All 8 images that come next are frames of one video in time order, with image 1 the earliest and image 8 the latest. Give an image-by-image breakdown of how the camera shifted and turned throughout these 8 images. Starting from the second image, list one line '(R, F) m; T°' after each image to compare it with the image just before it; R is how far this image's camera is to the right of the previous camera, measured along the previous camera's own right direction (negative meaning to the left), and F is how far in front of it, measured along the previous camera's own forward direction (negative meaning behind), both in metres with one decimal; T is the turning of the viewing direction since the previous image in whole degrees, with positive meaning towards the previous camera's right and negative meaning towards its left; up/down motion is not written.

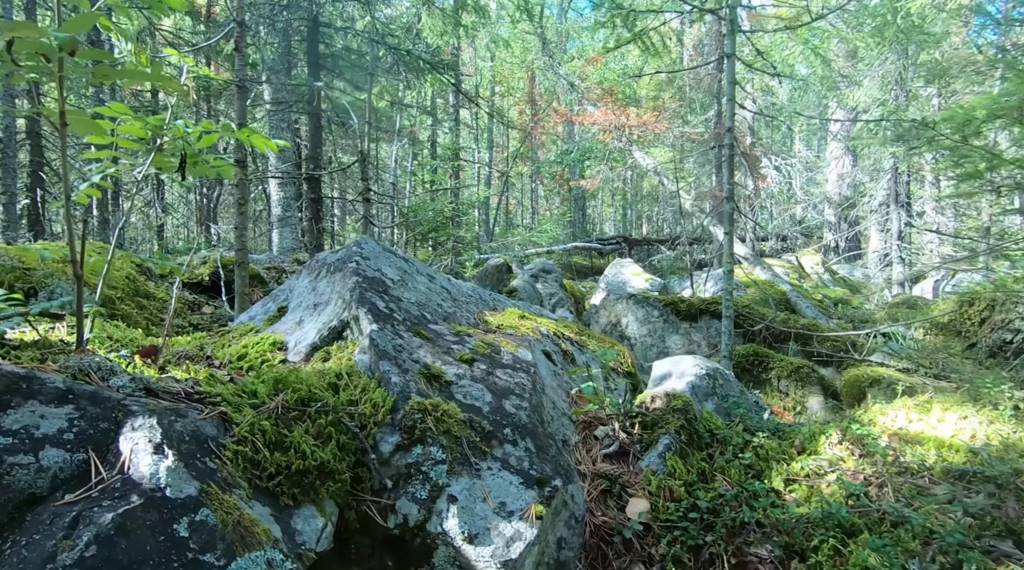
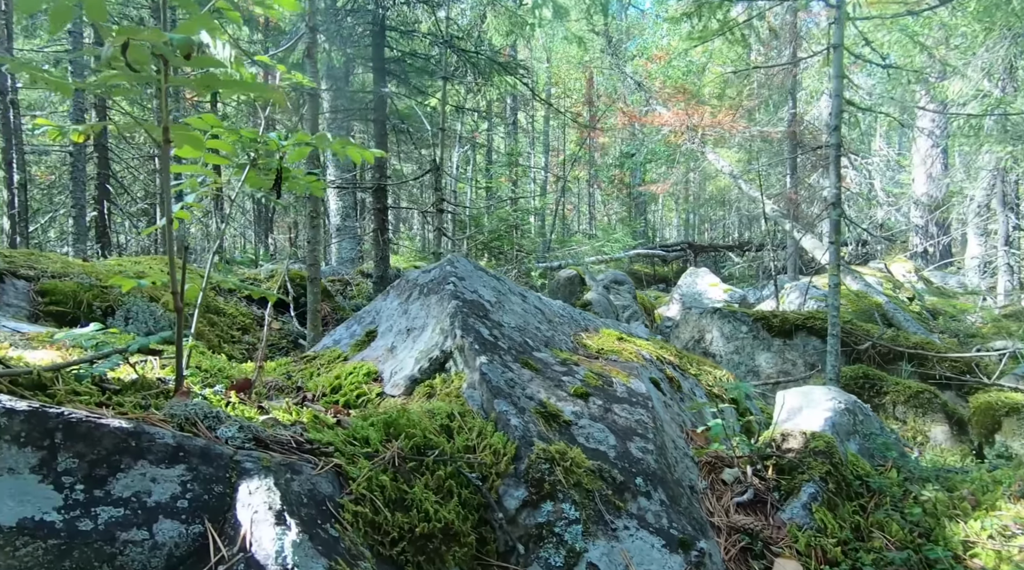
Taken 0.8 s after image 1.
(-0.2, +0.2) m; -3°
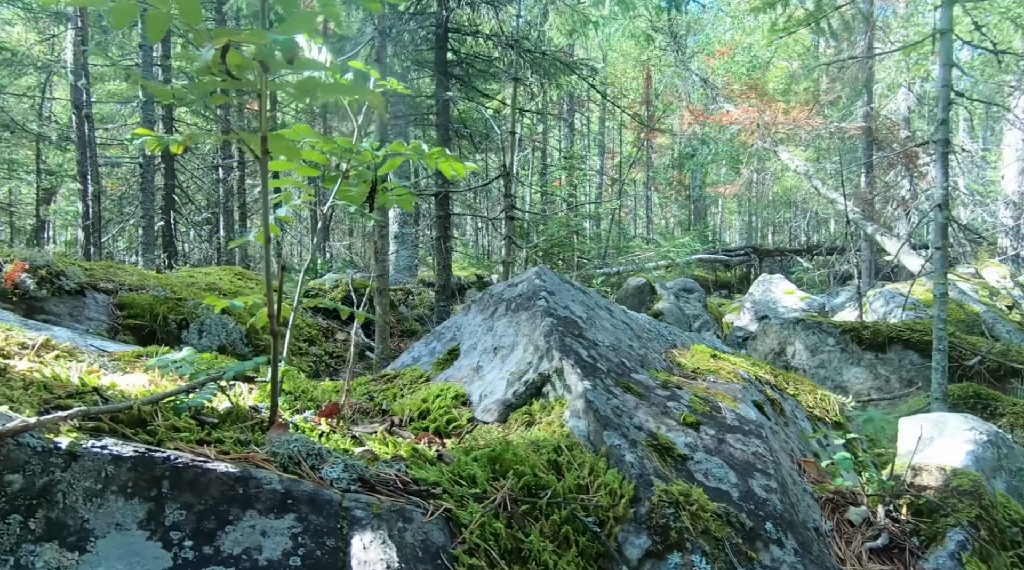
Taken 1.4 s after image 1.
(-0.2, +0.2) m; -3°
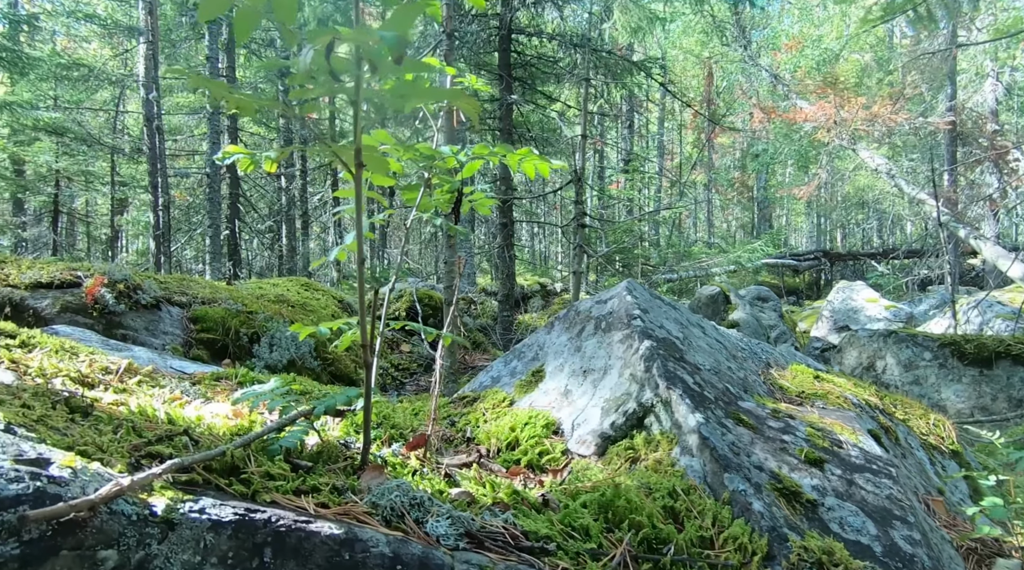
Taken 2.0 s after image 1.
(-0.2, +0.2) m; -3°
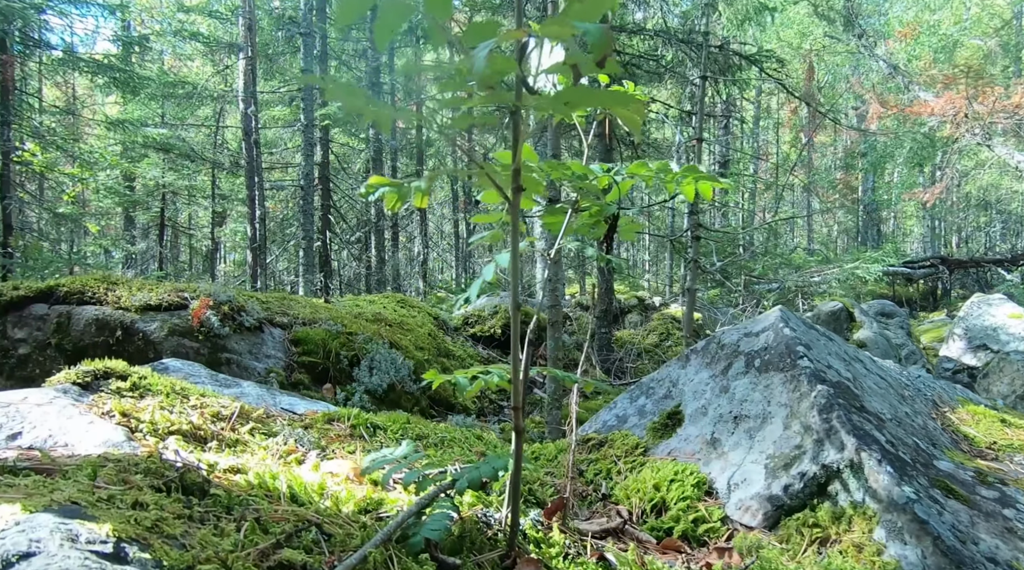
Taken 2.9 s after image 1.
(-0.2, +0.4) m; -5°
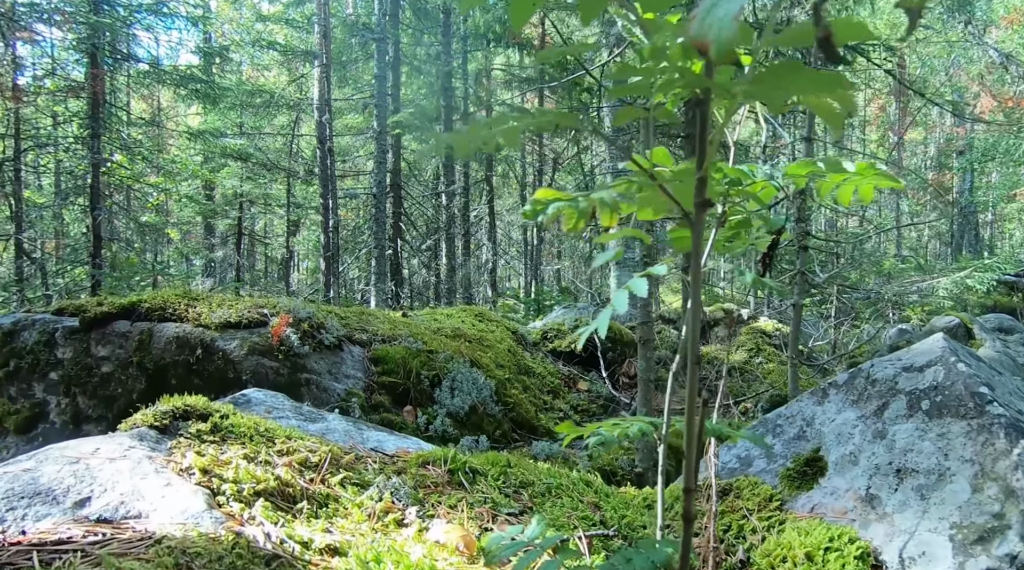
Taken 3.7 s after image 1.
(-0.2, +0.5) m; -4°
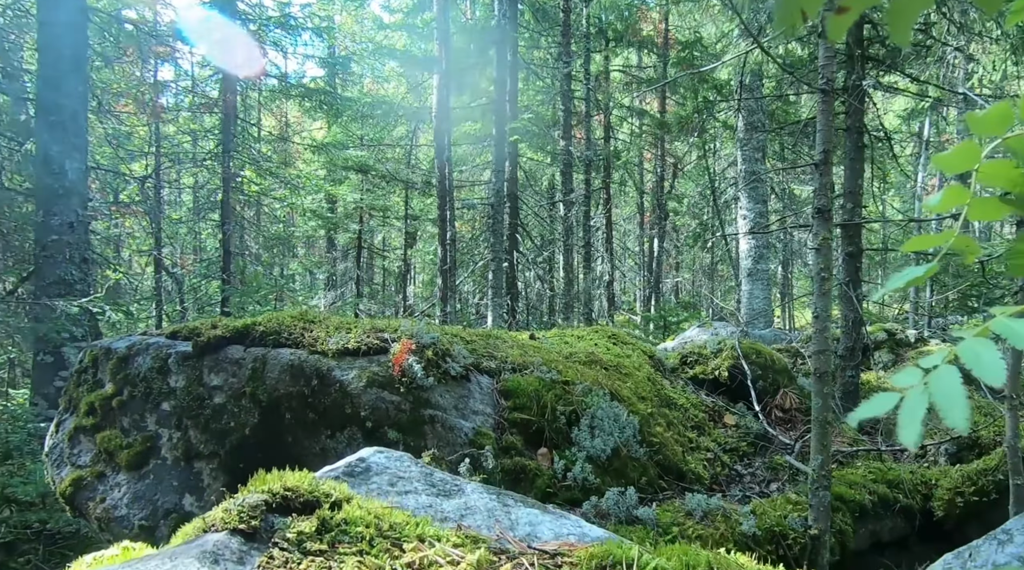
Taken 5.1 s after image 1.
(-0.3, +1.1) m; -6°
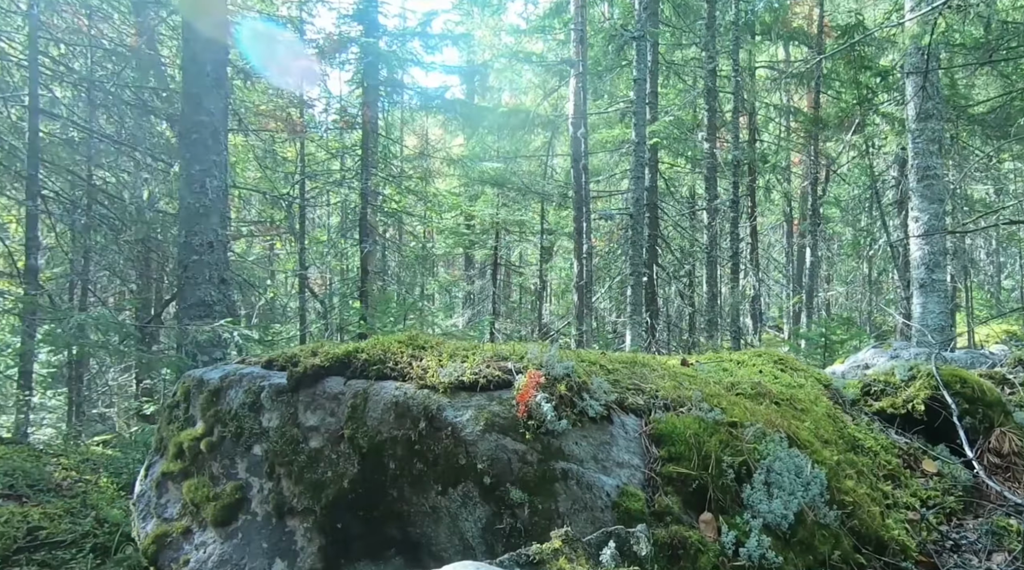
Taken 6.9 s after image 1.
(-0.1, +1.6) m; -8°
